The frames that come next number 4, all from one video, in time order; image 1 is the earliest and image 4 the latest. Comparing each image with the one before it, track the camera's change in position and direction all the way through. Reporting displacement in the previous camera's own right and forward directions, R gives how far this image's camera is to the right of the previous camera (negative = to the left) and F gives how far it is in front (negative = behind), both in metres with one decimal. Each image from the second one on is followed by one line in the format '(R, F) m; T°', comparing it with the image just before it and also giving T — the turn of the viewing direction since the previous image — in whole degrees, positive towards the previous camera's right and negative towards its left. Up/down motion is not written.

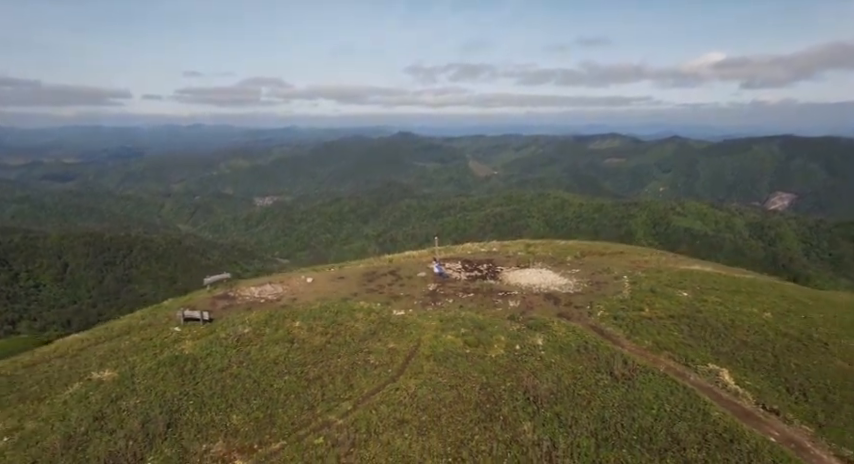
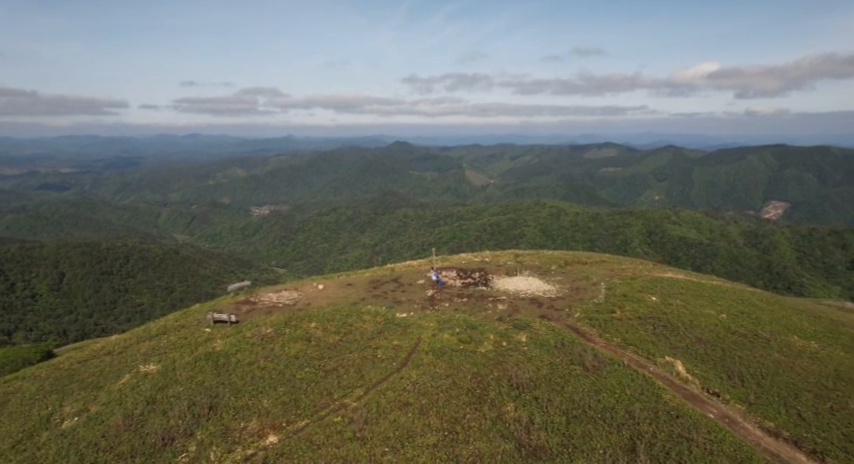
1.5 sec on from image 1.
(0.0, -1.2) m; 0°
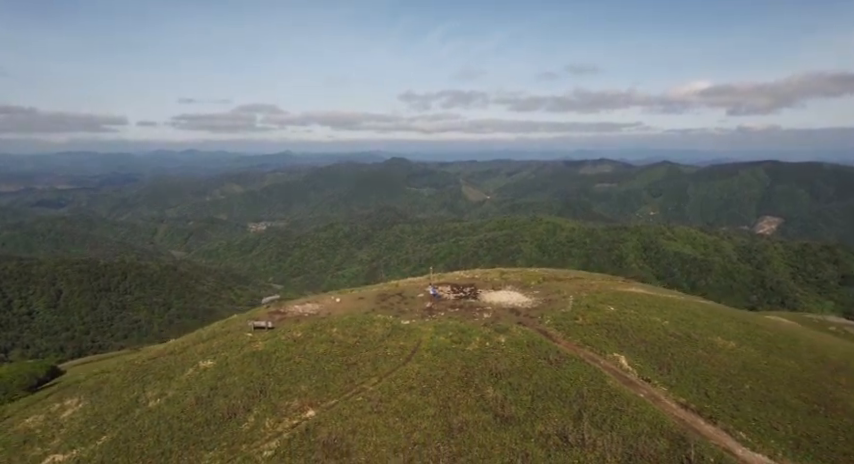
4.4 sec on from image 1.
(-0.1, -2.2) m; 0°
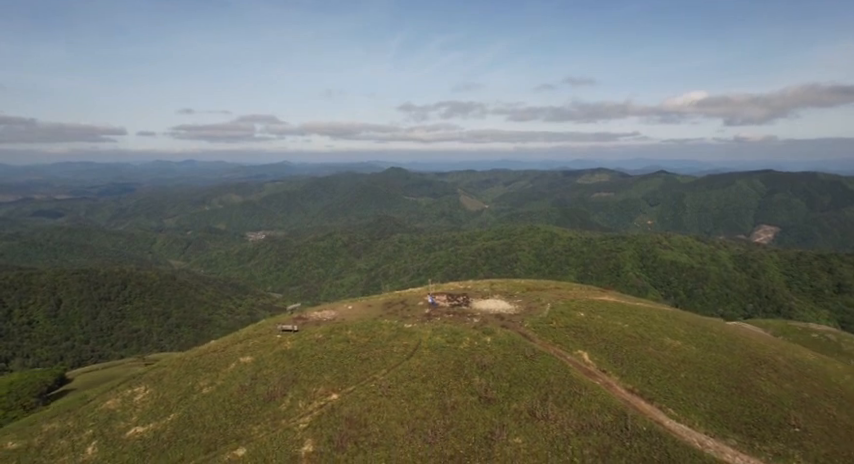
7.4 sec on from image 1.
(0.0, -2.2) m; 0°
